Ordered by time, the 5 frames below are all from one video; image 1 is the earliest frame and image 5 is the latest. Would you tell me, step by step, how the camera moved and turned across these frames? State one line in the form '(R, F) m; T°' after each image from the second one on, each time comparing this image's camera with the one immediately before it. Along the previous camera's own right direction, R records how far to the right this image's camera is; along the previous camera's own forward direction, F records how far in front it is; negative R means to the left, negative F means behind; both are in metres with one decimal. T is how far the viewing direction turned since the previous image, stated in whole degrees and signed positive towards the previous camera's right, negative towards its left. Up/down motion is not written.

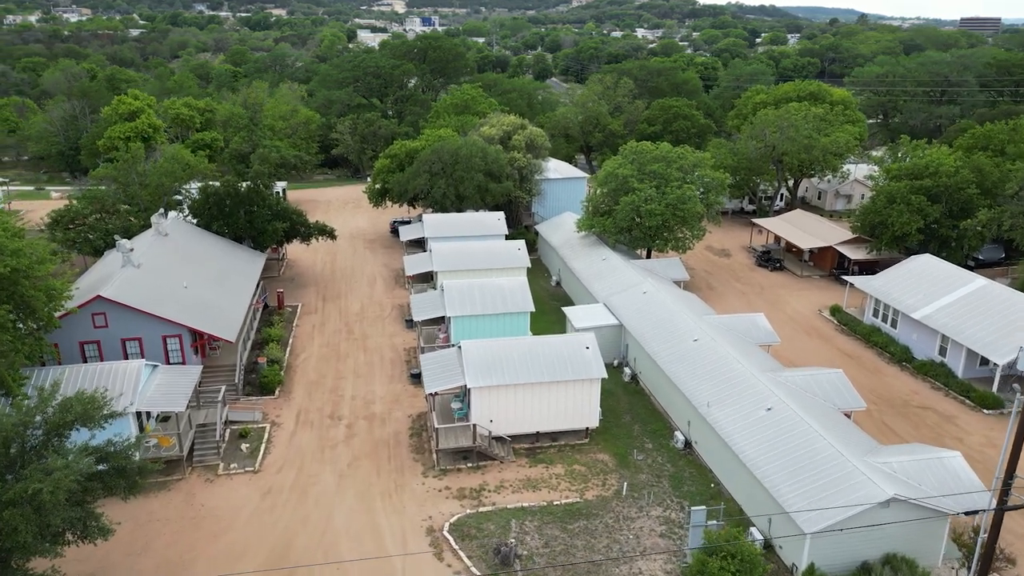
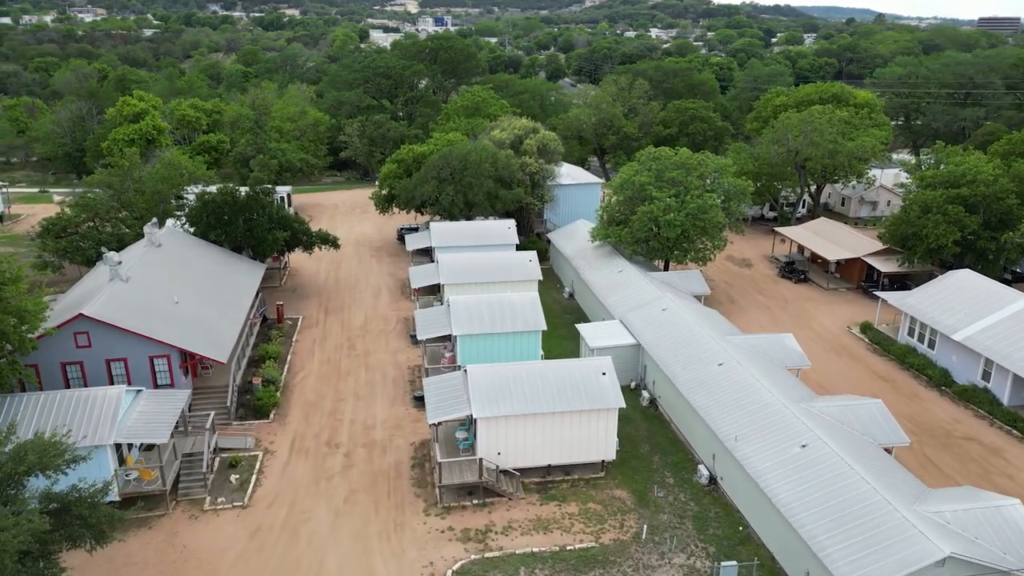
(0.0, +1.9) m; -1°
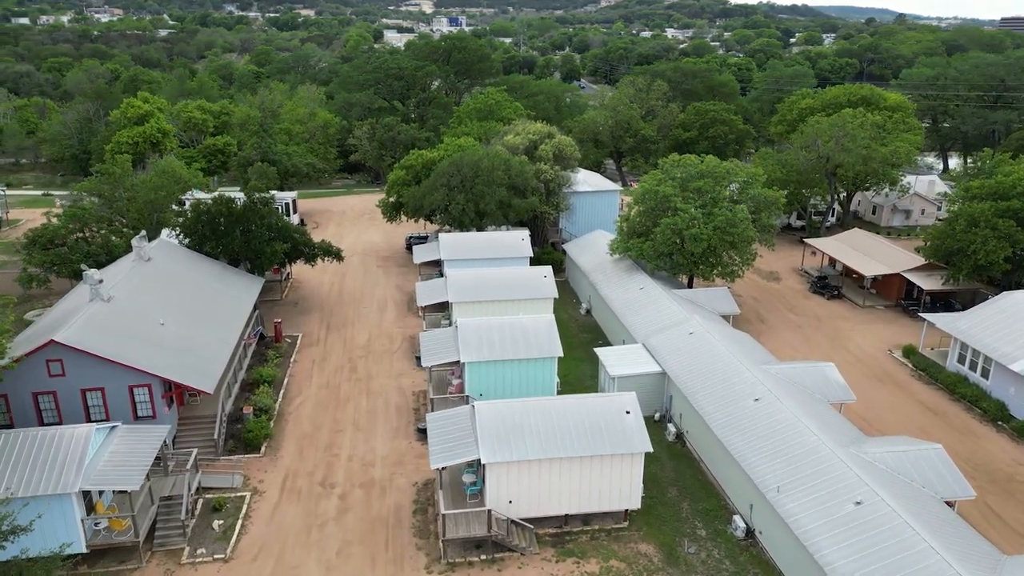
(0.0, +2.4) m; -1°
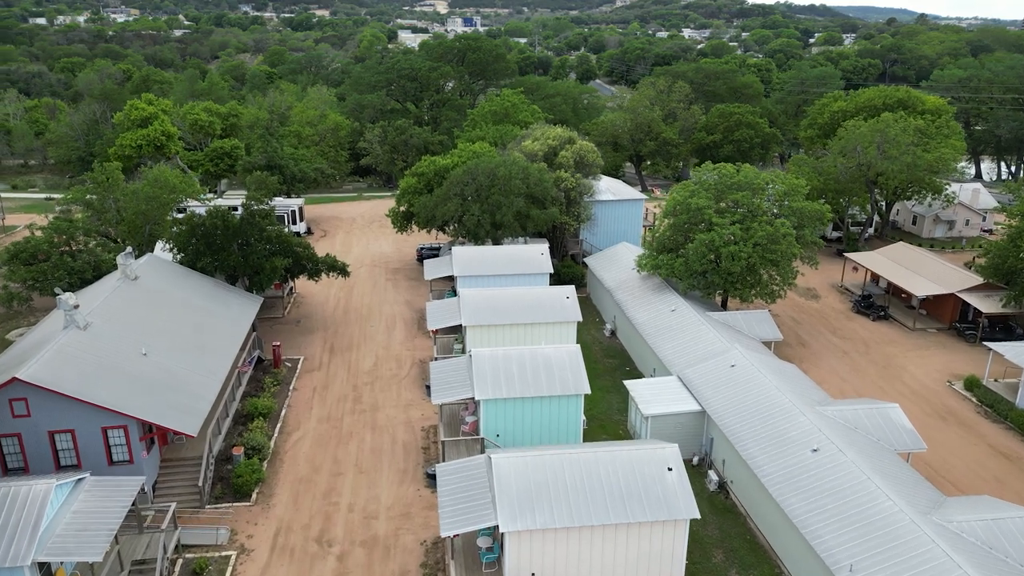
(-0.3, +2.8) m; -1°
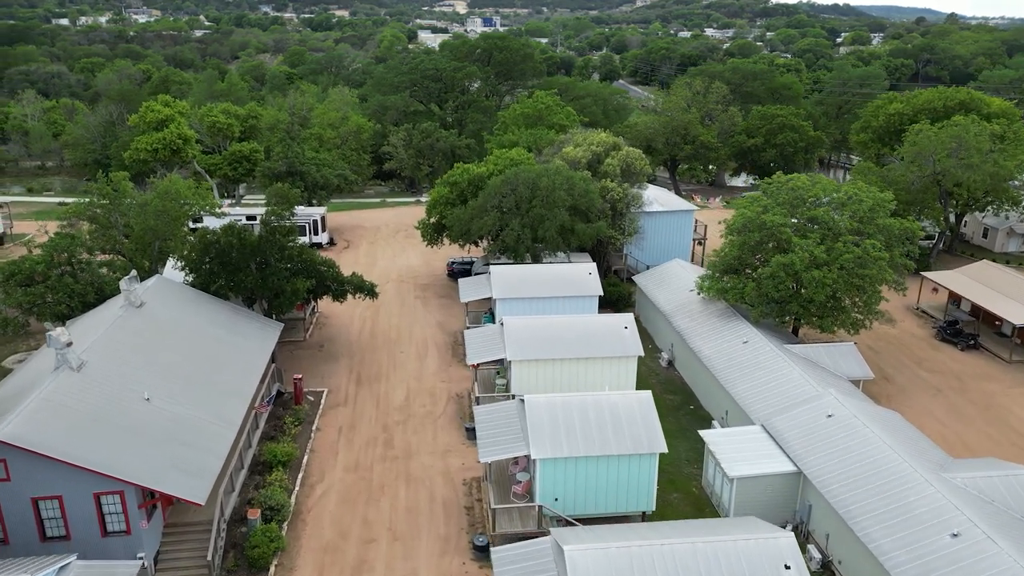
(-1.3, +3.5) m; -1°
